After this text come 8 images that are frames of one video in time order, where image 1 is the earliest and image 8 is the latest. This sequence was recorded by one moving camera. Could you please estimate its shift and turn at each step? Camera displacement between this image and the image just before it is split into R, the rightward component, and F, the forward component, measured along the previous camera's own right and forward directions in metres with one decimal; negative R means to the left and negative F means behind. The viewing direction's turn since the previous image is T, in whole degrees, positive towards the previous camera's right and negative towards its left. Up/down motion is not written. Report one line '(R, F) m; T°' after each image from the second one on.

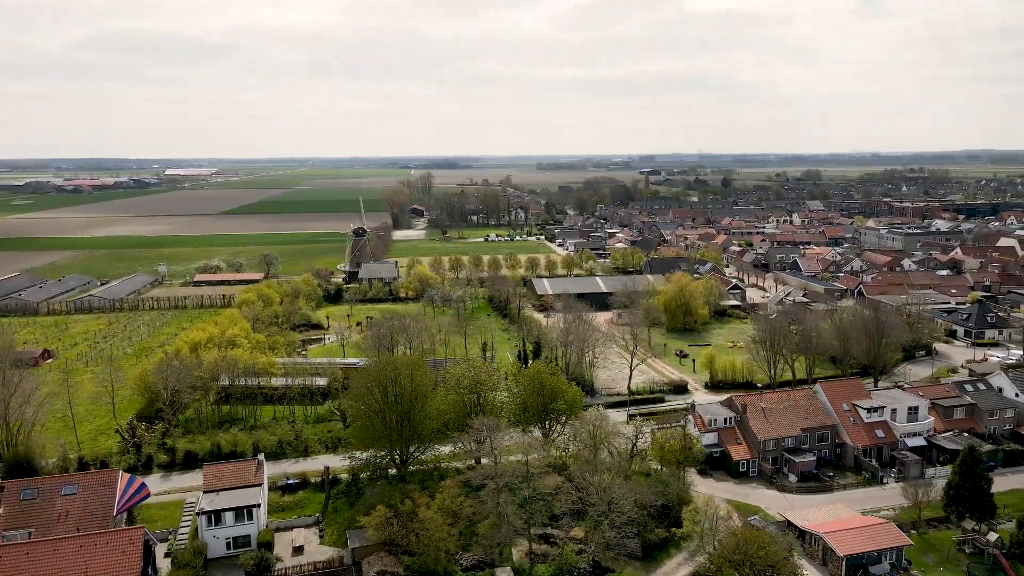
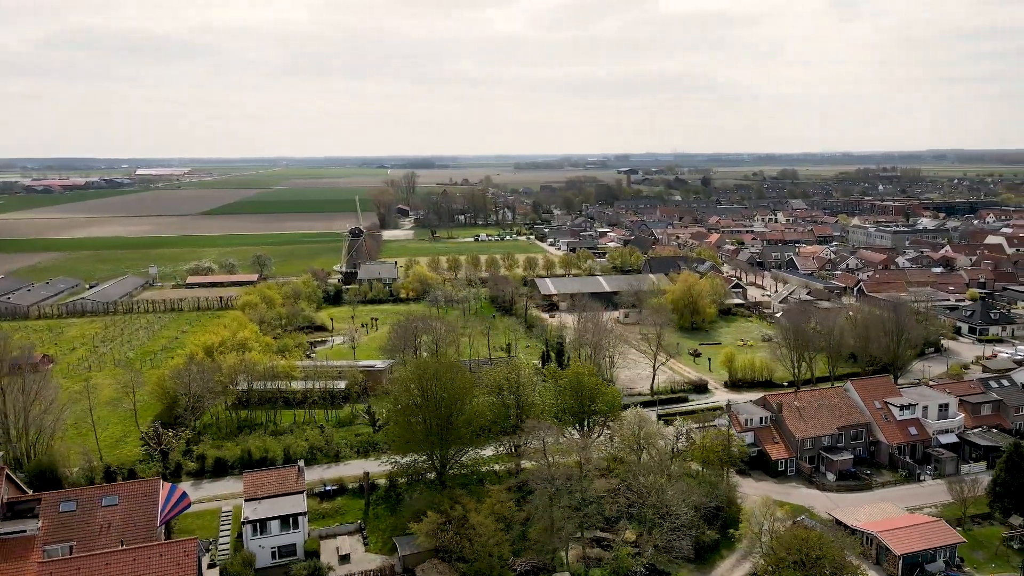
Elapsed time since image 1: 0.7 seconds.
(-2.0, +0.3) m; +2°
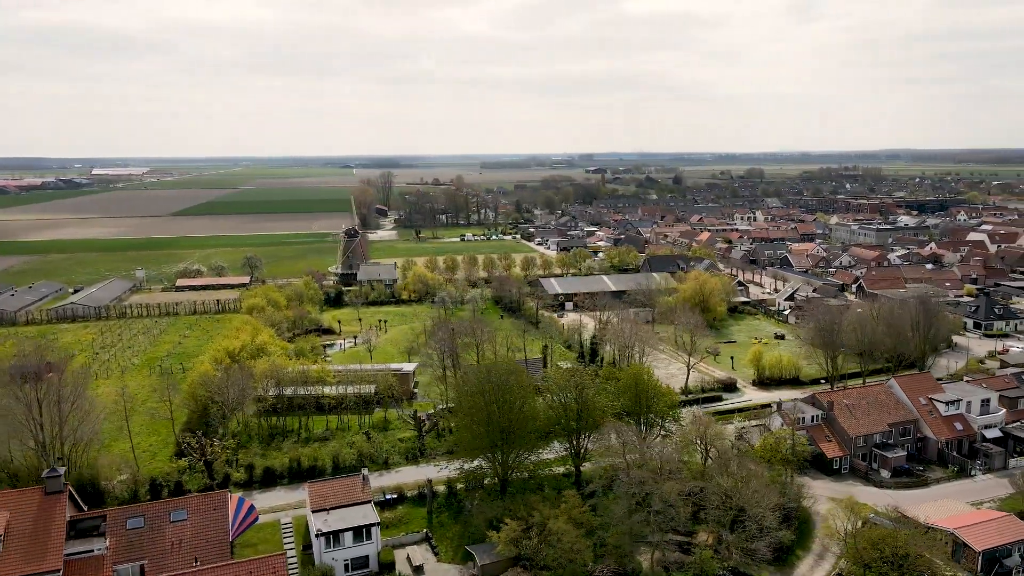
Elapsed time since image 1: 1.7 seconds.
(-2.9, +0.4) m; +2°
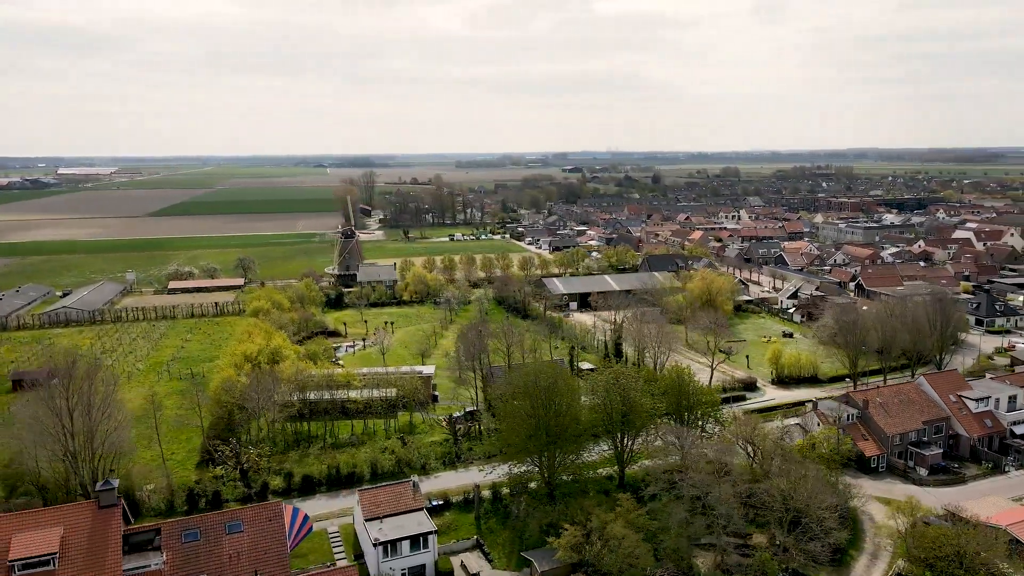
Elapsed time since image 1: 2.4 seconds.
(-2.1, +0.3) m; +2°
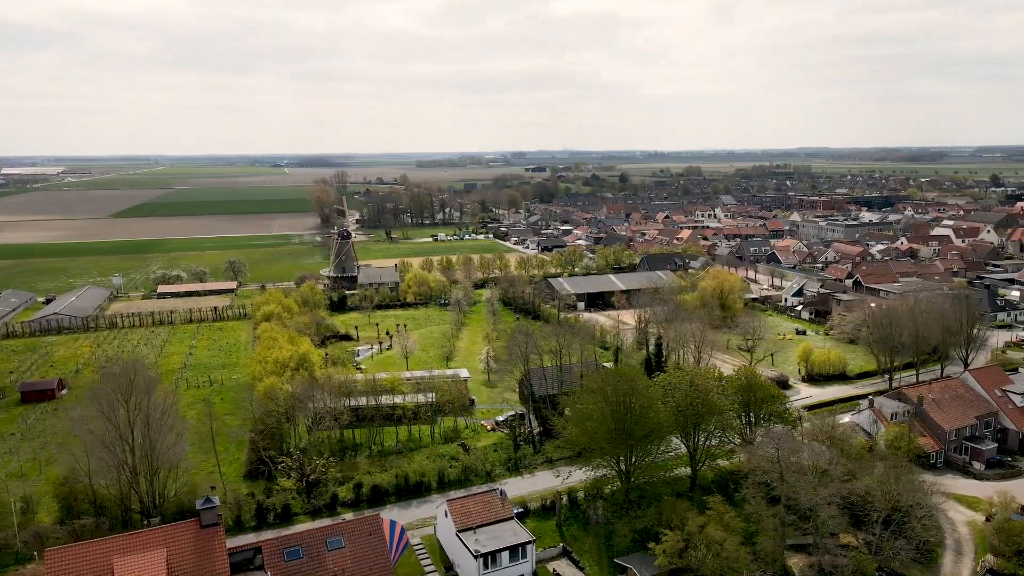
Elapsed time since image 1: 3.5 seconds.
(-3.4, +0.4) m; +3°
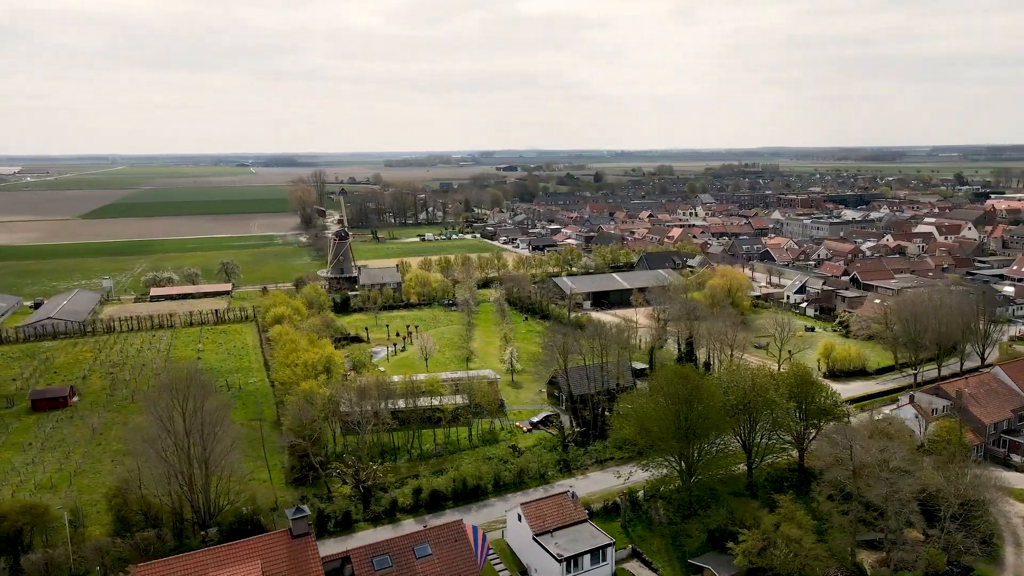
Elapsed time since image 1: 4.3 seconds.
(-2.7, +0.3) m; +2°
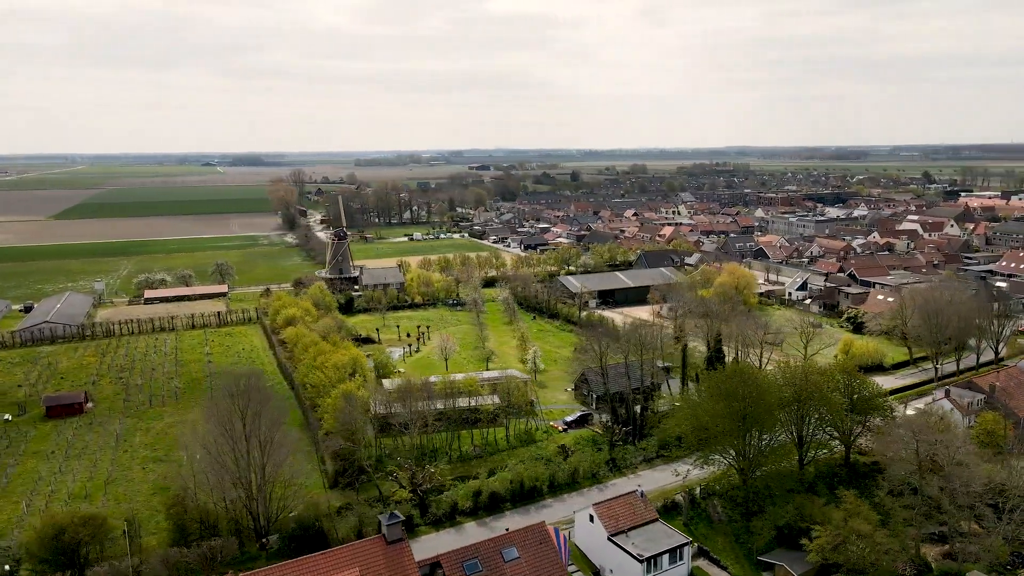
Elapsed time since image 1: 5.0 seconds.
(-2.5, +0.2) m; +2°
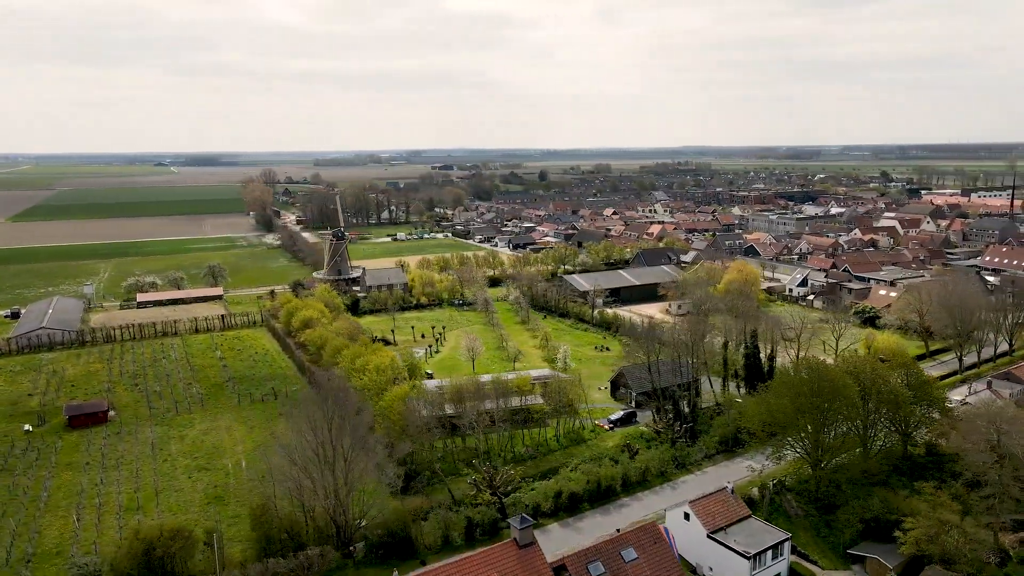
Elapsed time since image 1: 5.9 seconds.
(-3.4, +0.3) m; +3°
